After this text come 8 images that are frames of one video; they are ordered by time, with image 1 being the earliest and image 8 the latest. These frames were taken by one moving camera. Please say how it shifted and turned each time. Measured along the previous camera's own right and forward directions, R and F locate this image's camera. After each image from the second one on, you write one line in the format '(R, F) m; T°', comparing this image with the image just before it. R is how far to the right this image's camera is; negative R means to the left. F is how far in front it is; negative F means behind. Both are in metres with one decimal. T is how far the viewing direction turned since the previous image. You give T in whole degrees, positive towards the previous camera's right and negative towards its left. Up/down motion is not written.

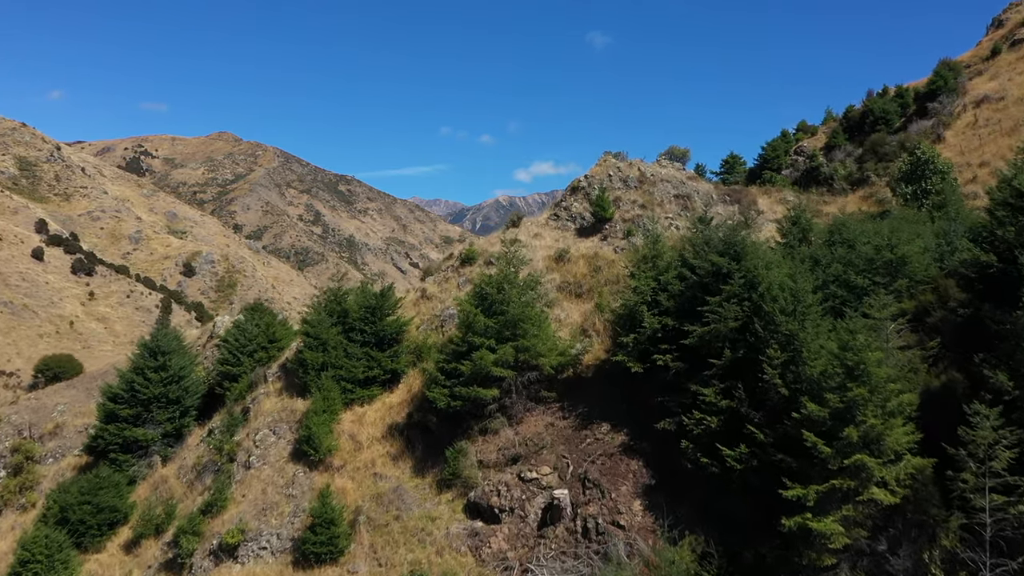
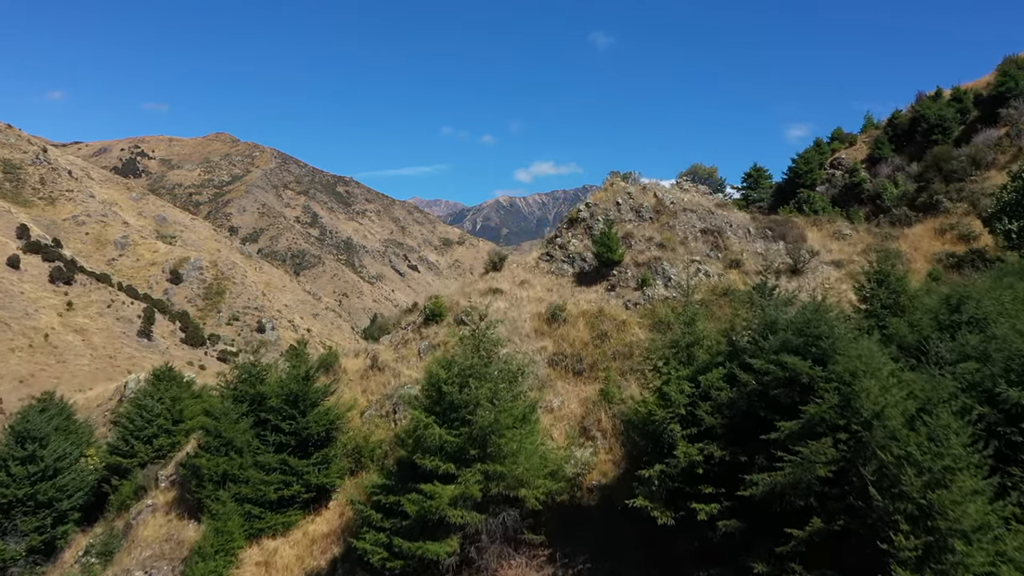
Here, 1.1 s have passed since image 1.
(+0.3, +2.5) m; 0°
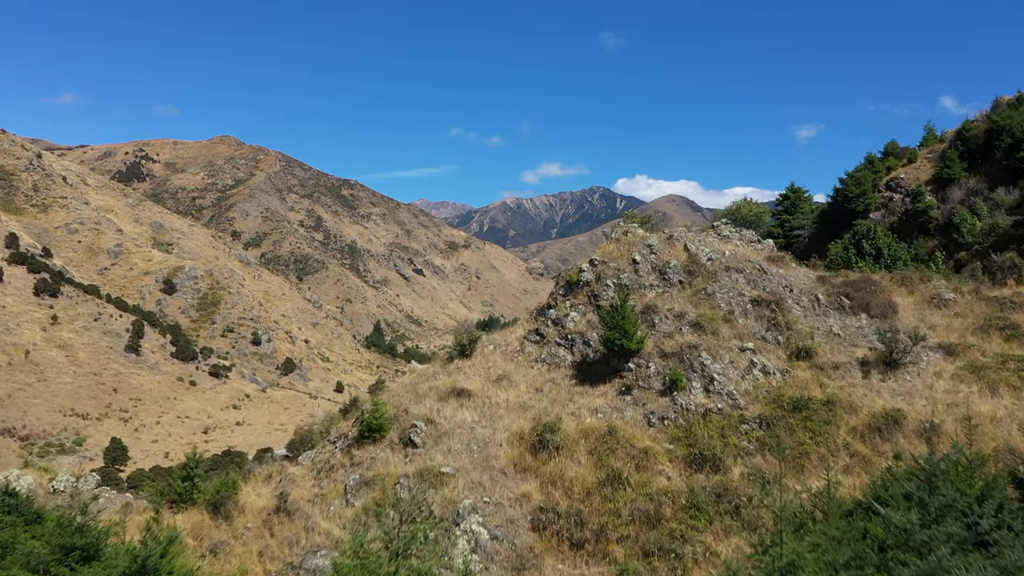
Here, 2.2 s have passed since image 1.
(+0.4, +2.4) m; -1°
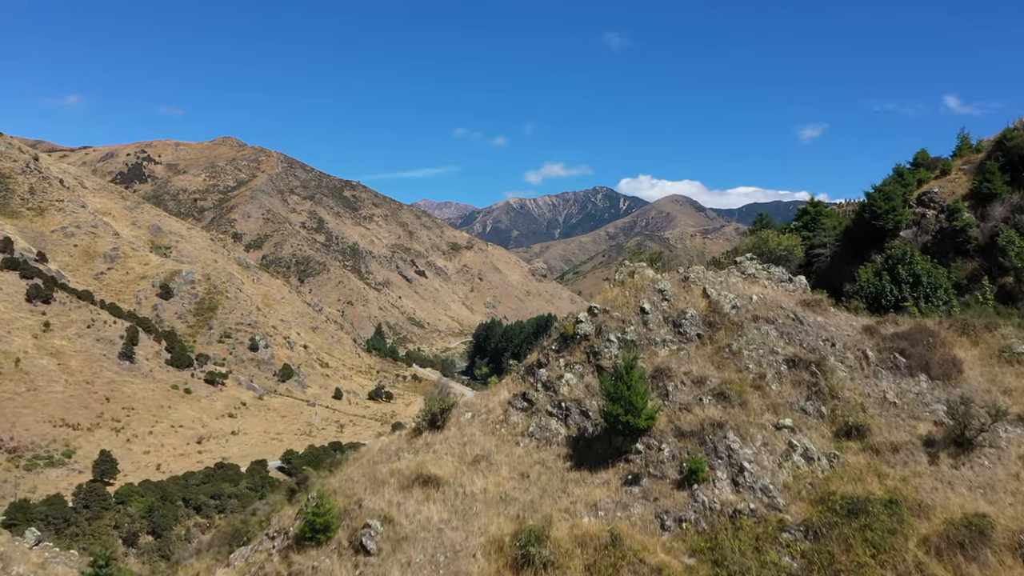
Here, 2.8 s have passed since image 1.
(+0.2, +1.1) m; 0°
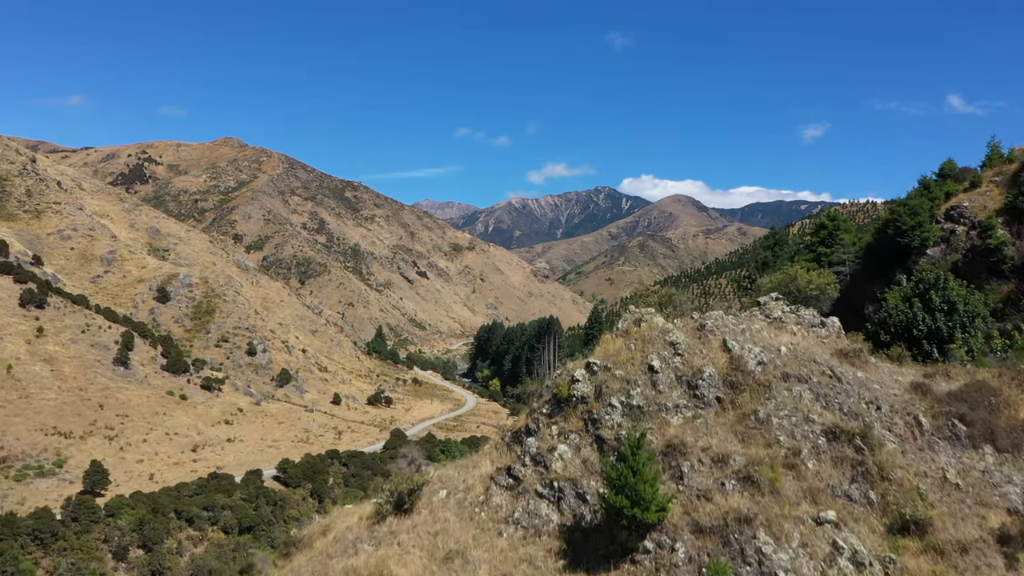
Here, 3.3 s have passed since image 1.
(+0.2, +0.8) m; 0°
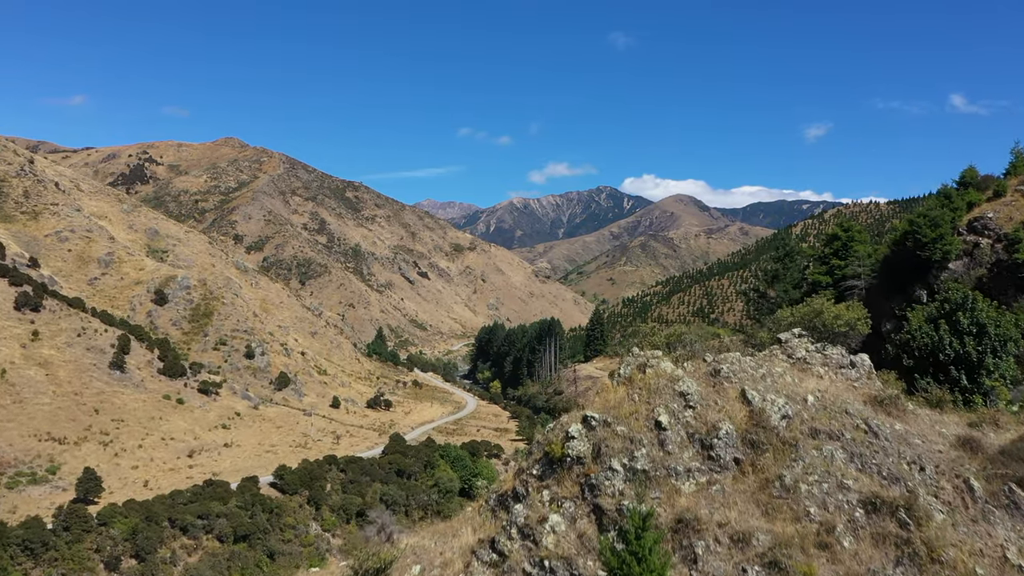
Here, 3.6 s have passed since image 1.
(+0.1, +0.6) m; 0°
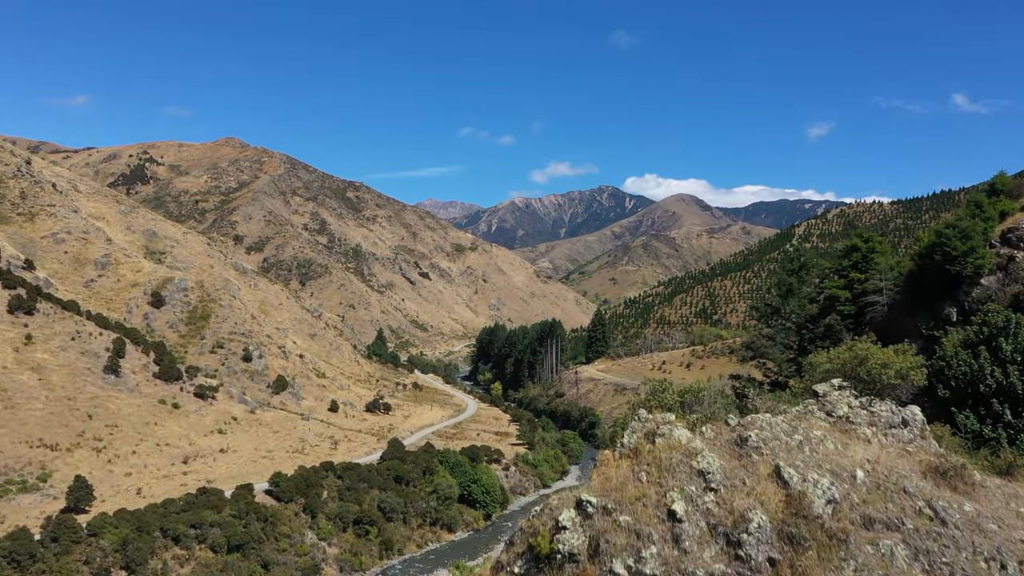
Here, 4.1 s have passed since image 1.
(+0.1, +0.8) m; 0°
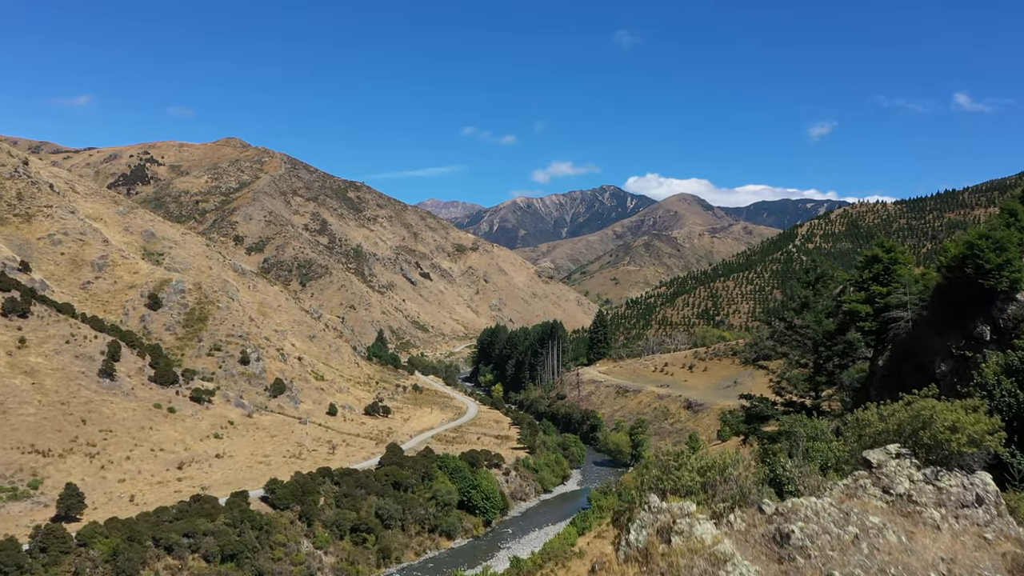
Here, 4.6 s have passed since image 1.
(+0.1, +0.7) m; 0°
